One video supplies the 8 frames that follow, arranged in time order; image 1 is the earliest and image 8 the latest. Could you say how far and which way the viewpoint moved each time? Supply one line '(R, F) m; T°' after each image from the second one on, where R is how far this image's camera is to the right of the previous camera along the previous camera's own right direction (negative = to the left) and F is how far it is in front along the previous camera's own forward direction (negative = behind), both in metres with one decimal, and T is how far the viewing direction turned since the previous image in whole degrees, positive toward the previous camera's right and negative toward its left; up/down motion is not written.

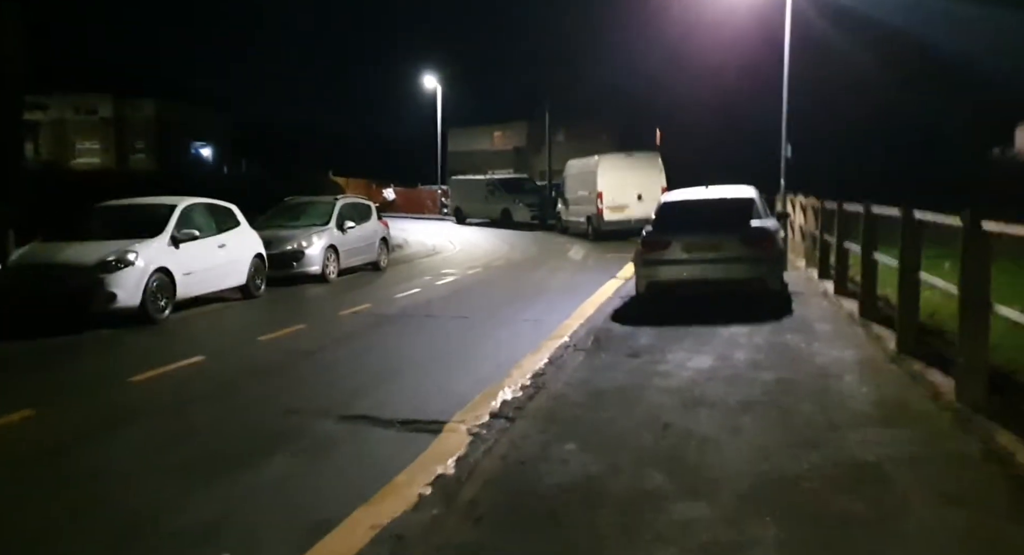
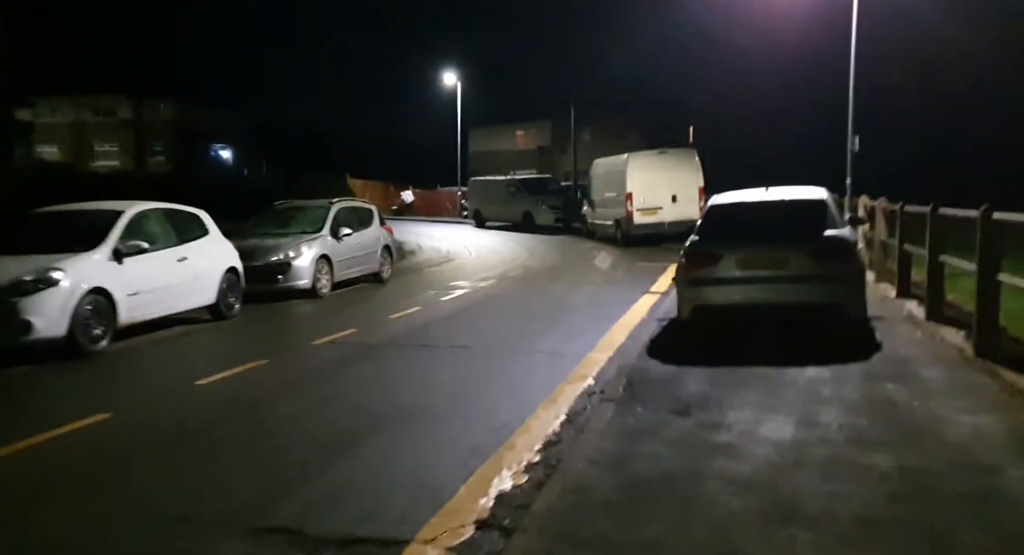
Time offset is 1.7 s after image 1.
(+0.2, +2.1) m; -2°
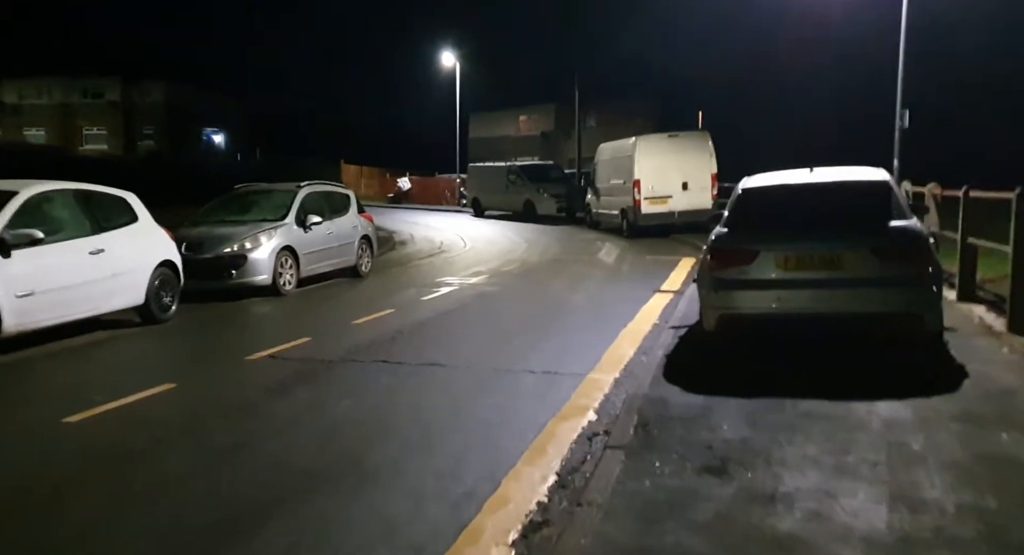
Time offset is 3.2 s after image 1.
(+0.2, +1.8) m; 0°
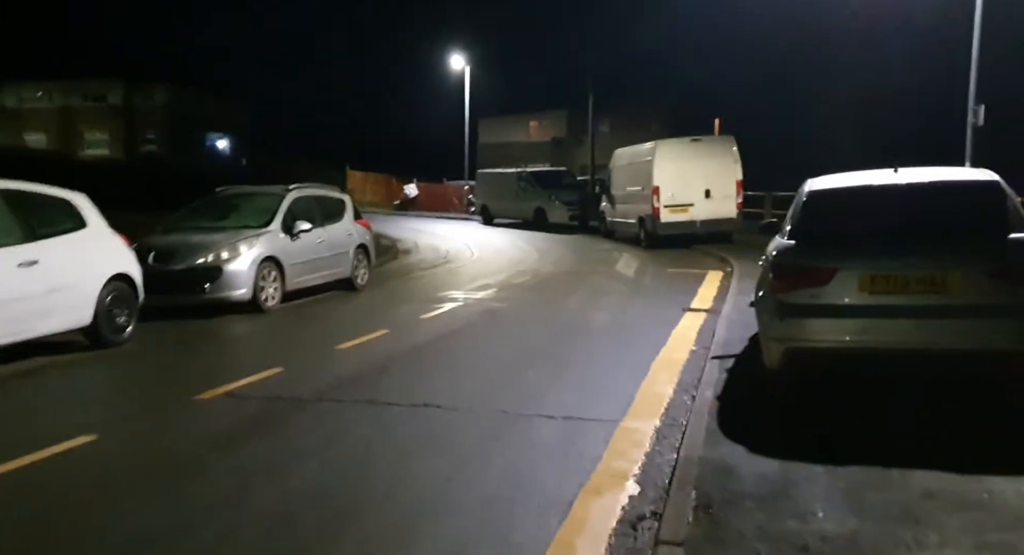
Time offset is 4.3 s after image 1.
(0.0, +1.4) m; -1°
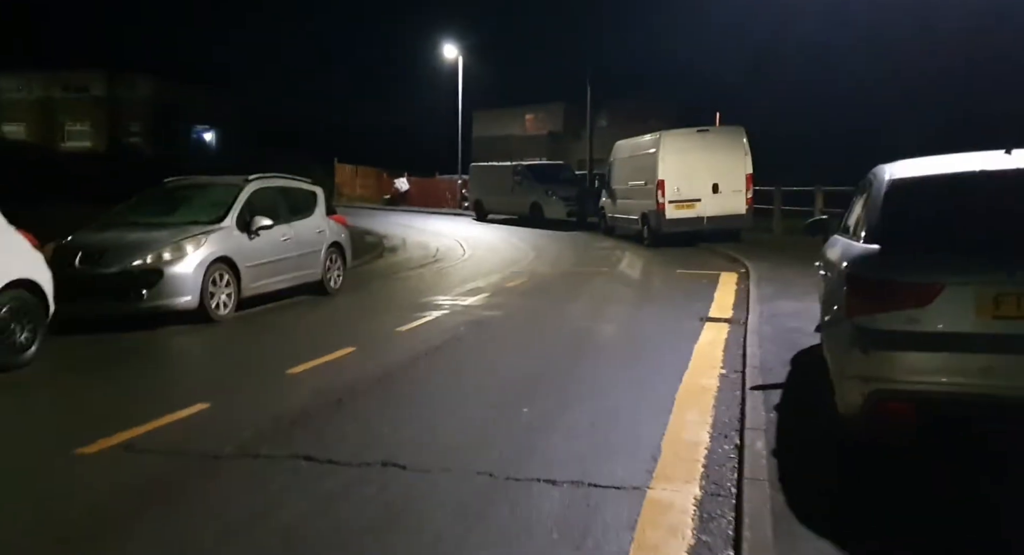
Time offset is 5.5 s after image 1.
(0.0, +1.5) m; 0°
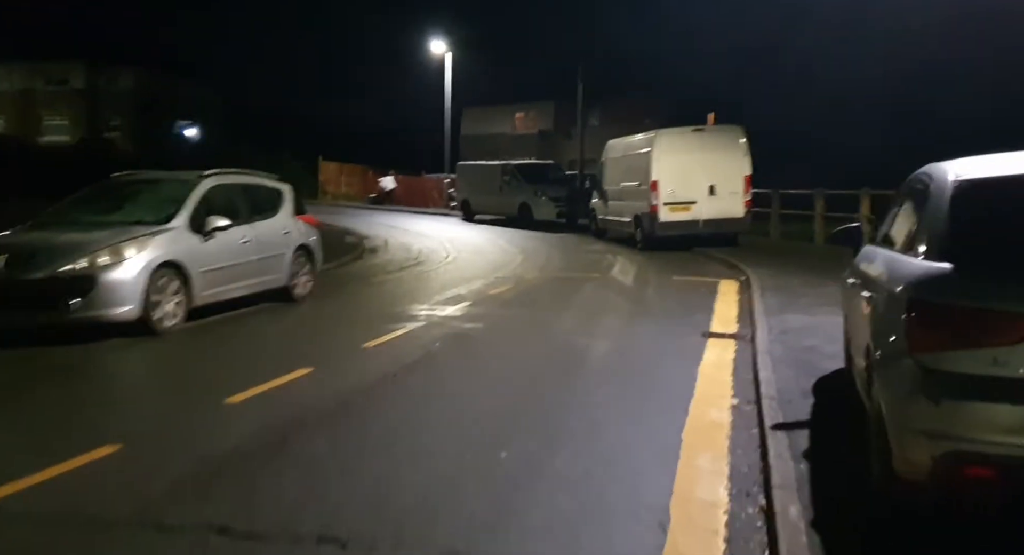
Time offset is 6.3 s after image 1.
(+0.1, +1.0) m; +1°
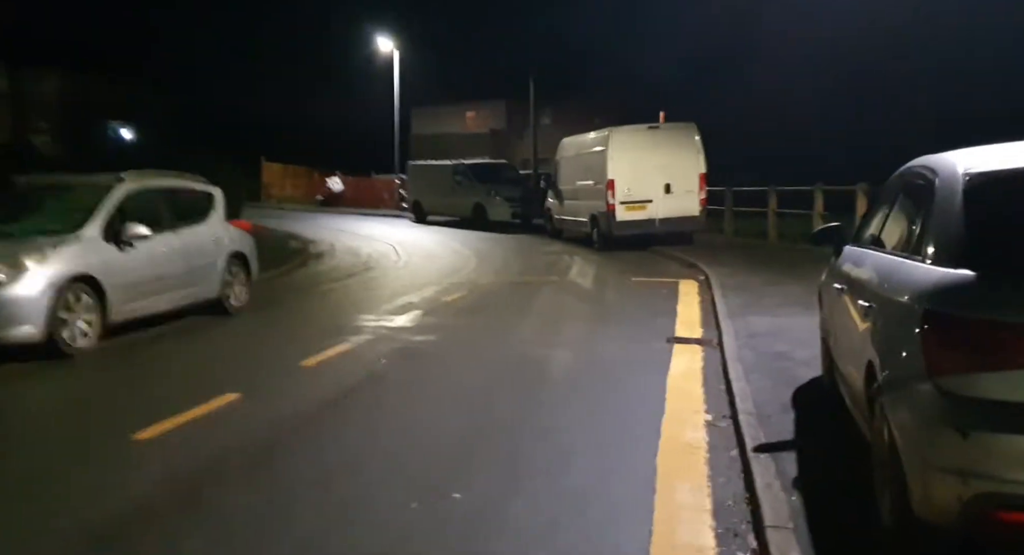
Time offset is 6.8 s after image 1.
(0.0, +0.6) m; +3°
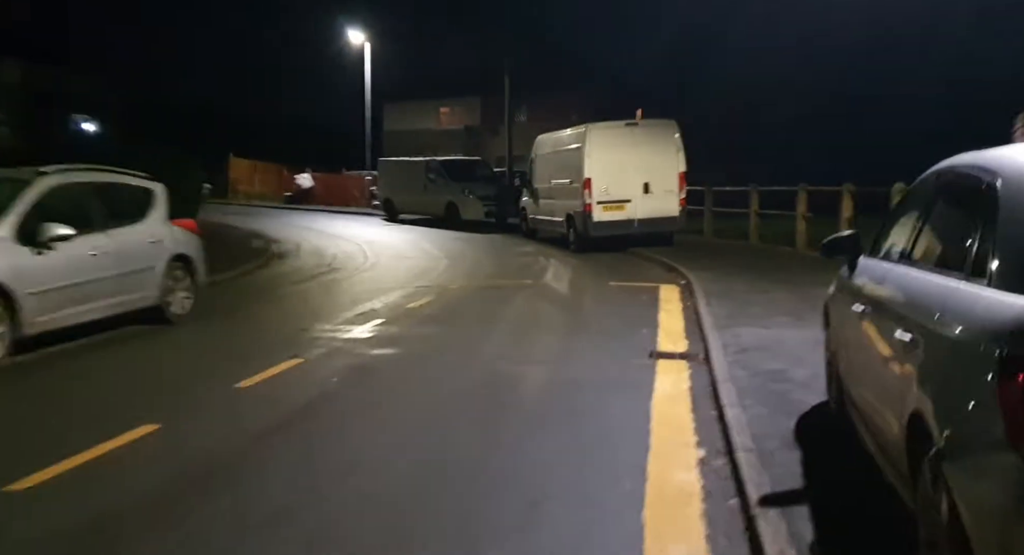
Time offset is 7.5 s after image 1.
(+0.1, +0.8) m; +2°
